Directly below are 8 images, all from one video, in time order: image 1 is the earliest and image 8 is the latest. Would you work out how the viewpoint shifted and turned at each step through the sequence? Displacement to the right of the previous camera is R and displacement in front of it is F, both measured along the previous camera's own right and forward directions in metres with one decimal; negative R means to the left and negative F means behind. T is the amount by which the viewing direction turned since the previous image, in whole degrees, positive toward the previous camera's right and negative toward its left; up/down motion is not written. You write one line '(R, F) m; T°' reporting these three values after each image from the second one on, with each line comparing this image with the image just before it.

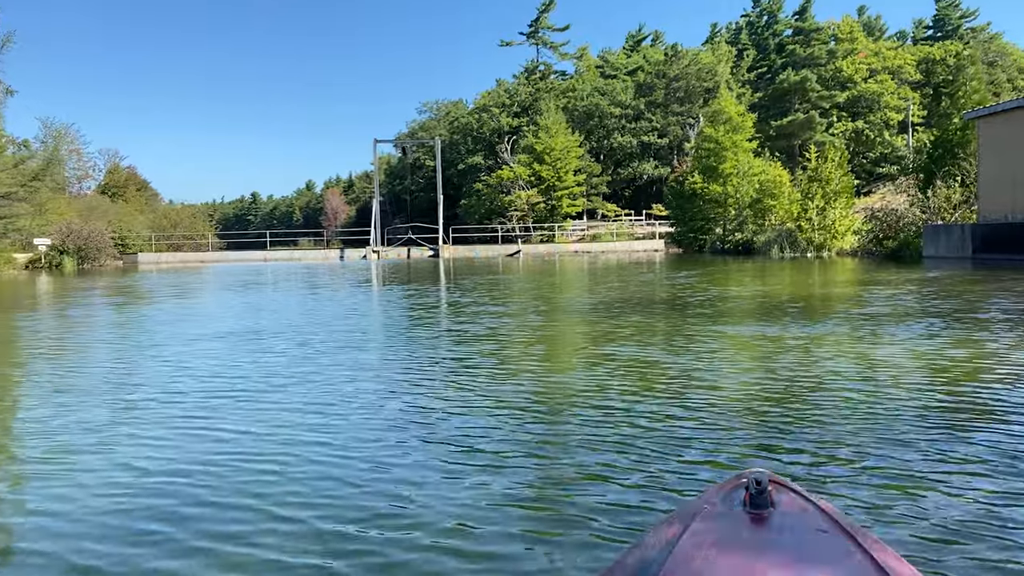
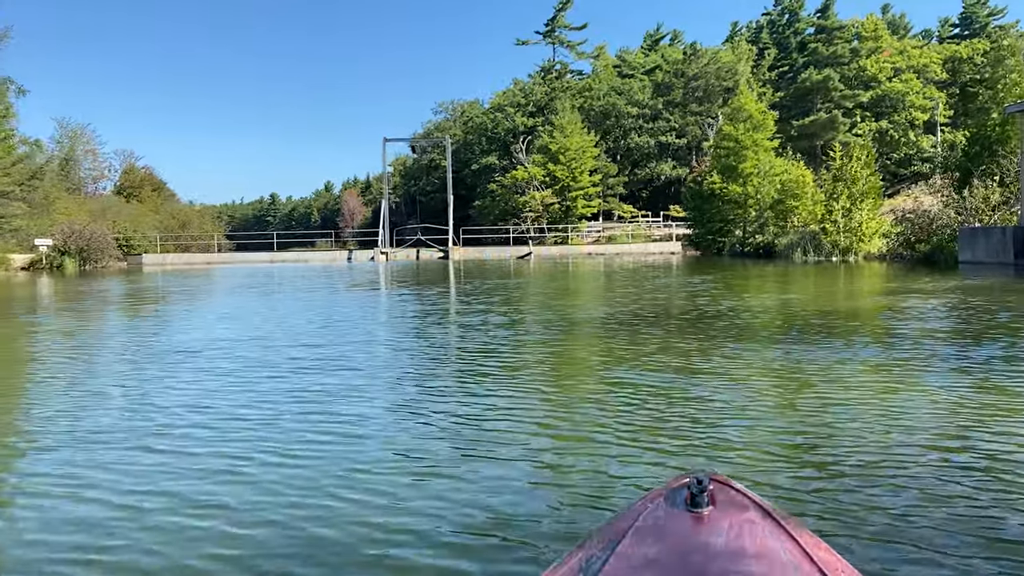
(+0.2, +0.7) m; -1°
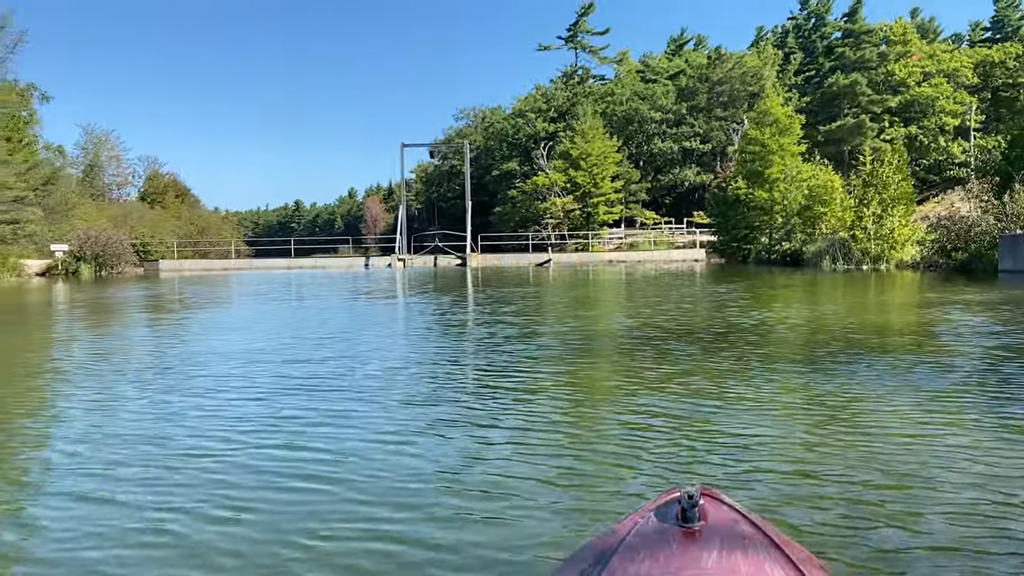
(+0.1, +0.4) m; -1°
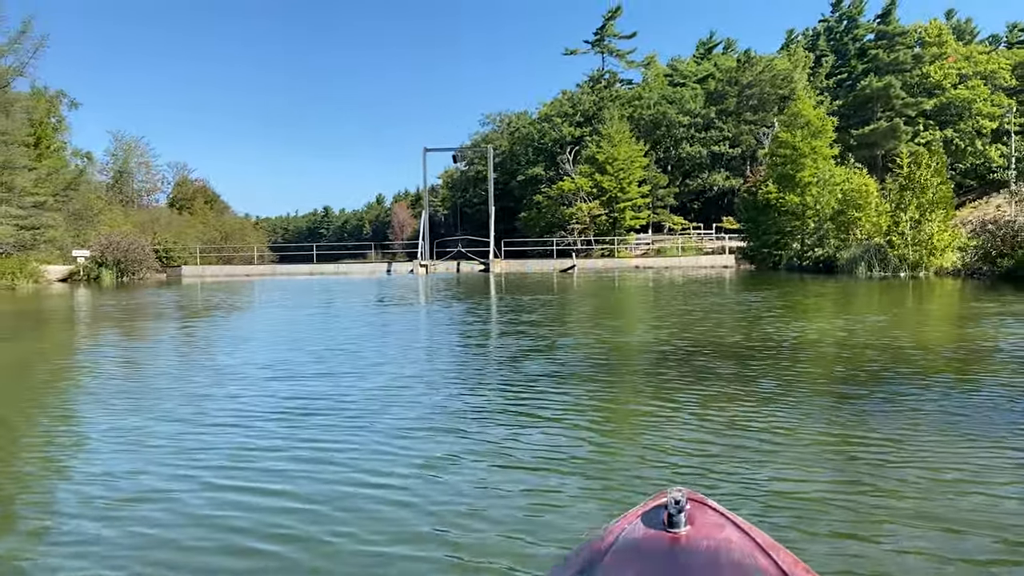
(+0.1, +0.4) m; -2°
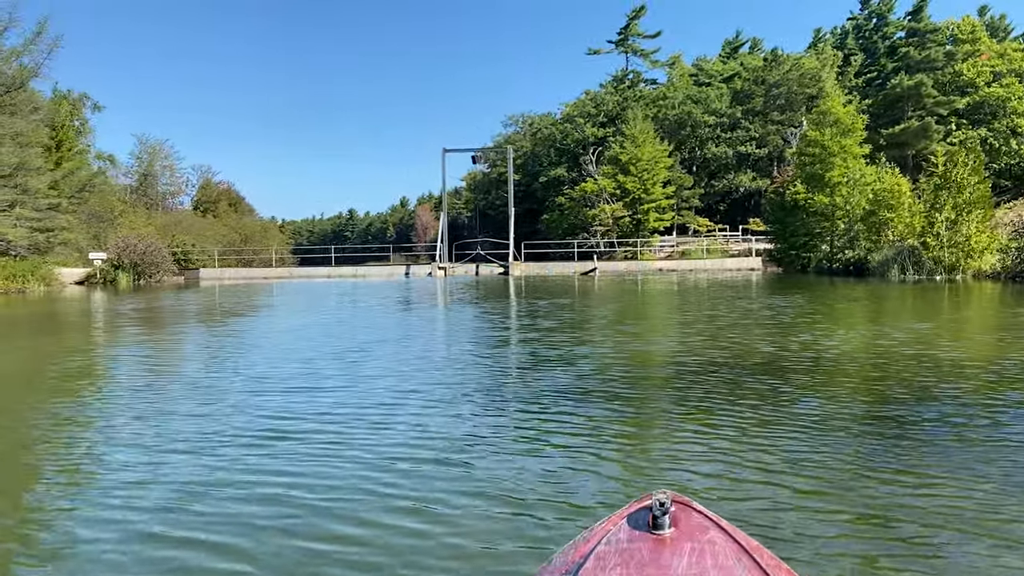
(+0.1, +0.4) m; -2°
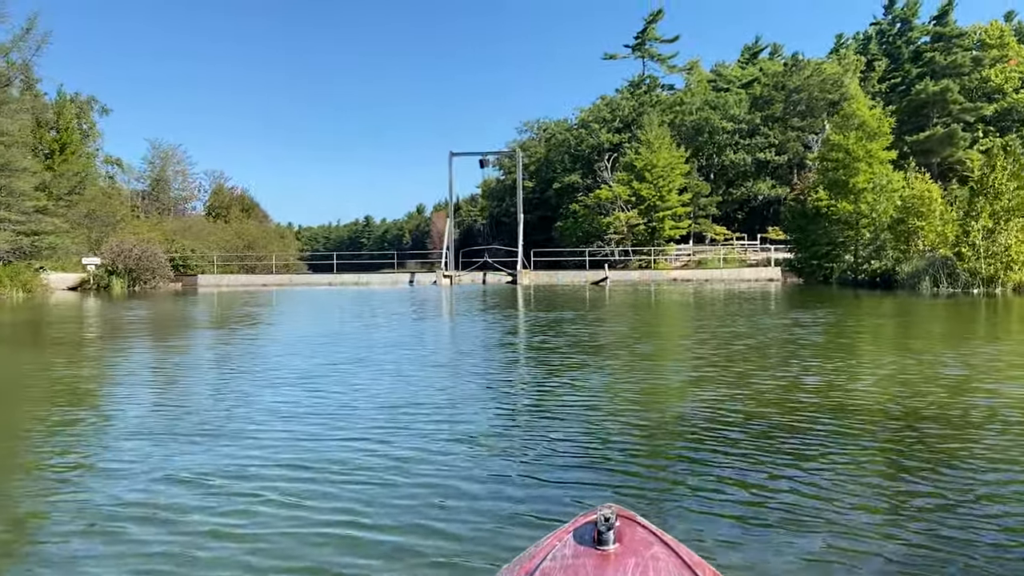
(+0.2, +0.8) m; -1°
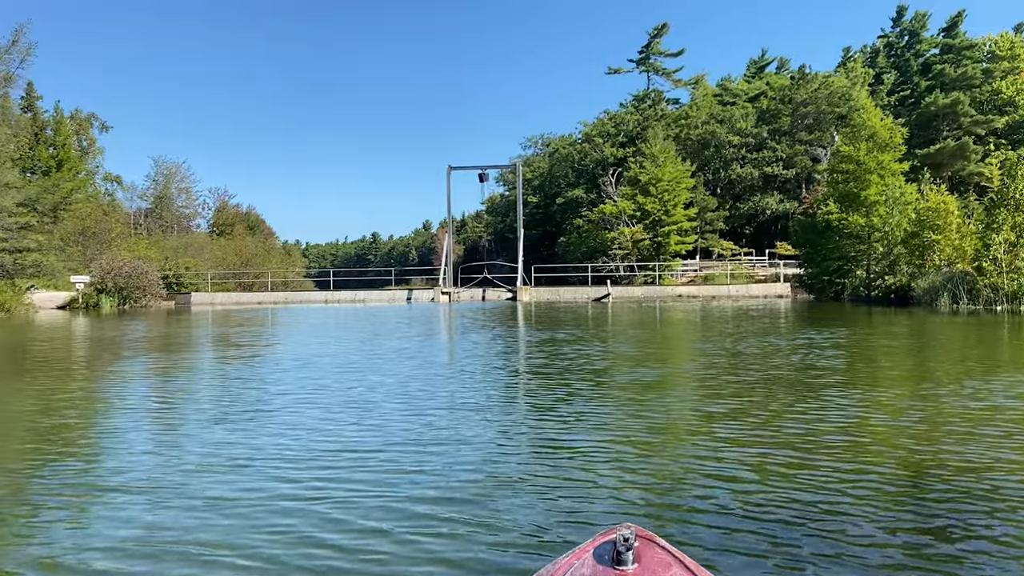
(+0.2, +0.6) m; -1°
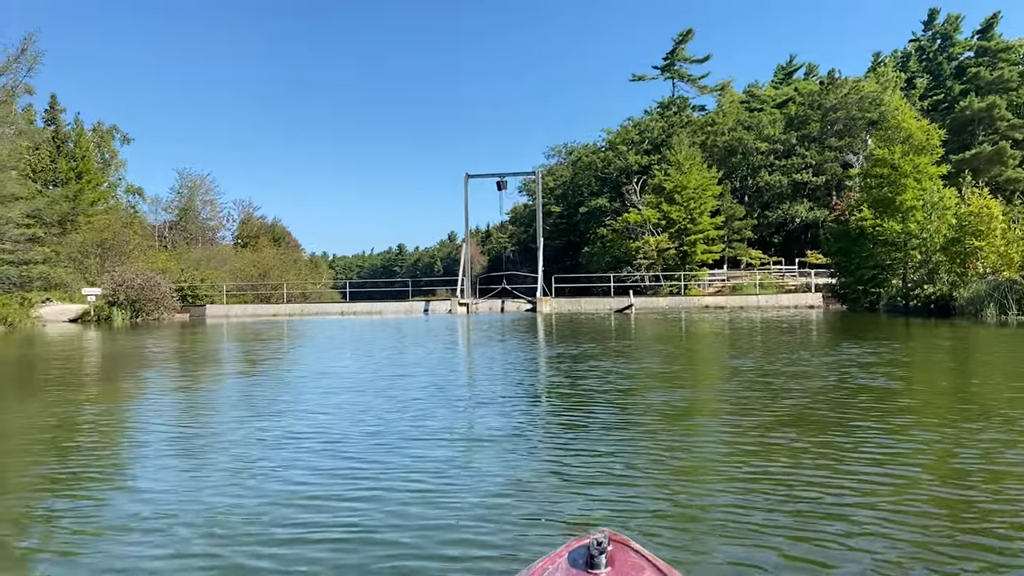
(+0.1, +0.6) m; -2°
